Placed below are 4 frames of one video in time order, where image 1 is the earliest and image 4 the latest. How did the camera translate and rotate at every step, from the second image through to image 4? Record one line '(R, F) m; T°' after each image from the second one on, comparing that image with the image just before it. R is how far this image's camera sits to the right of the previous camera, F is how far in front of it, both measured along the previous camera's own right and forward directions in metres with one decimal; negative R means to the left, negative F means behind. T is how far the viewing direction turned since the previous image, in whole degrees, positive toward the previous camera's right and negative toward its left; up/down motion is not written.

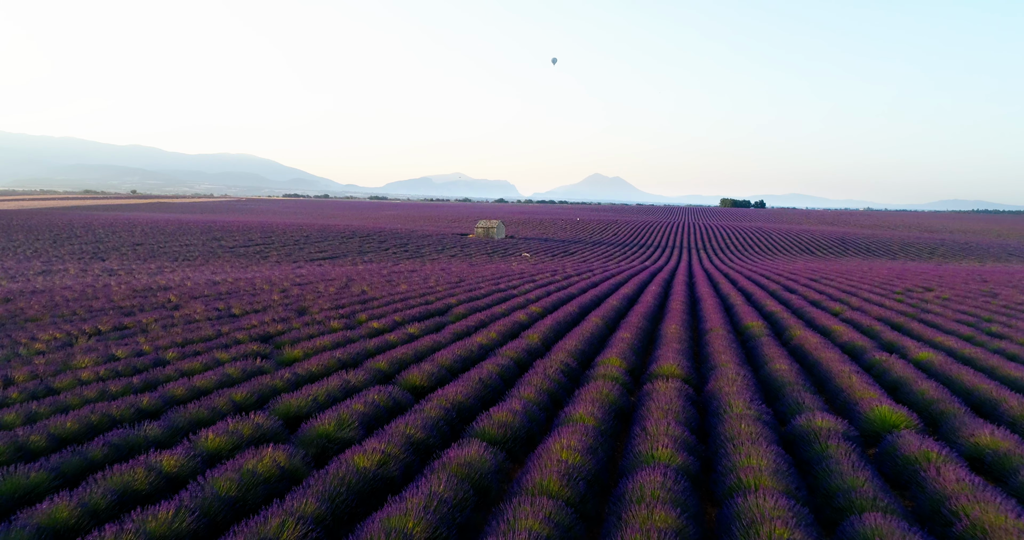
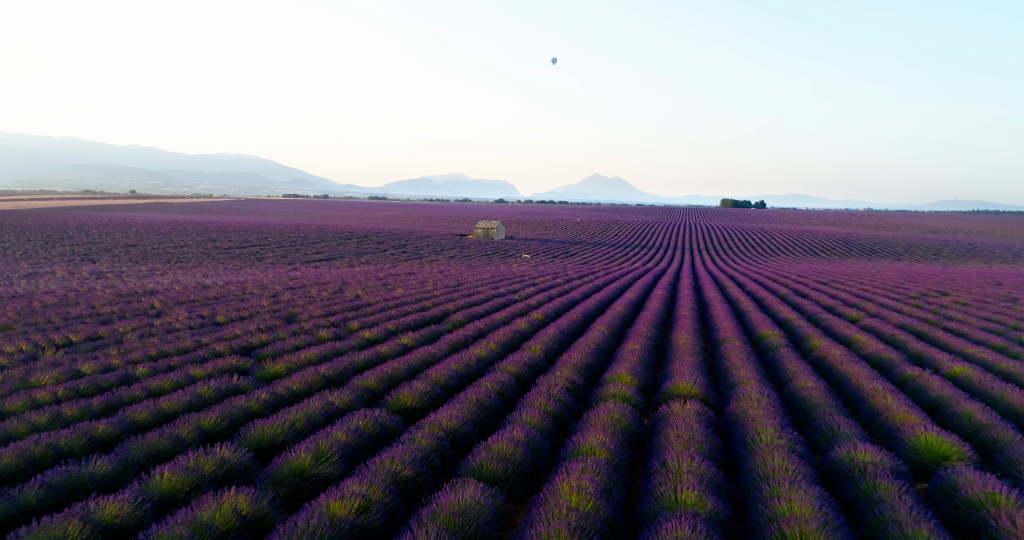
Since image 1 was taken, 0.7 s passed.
(0.0, +0.5) m; 0°
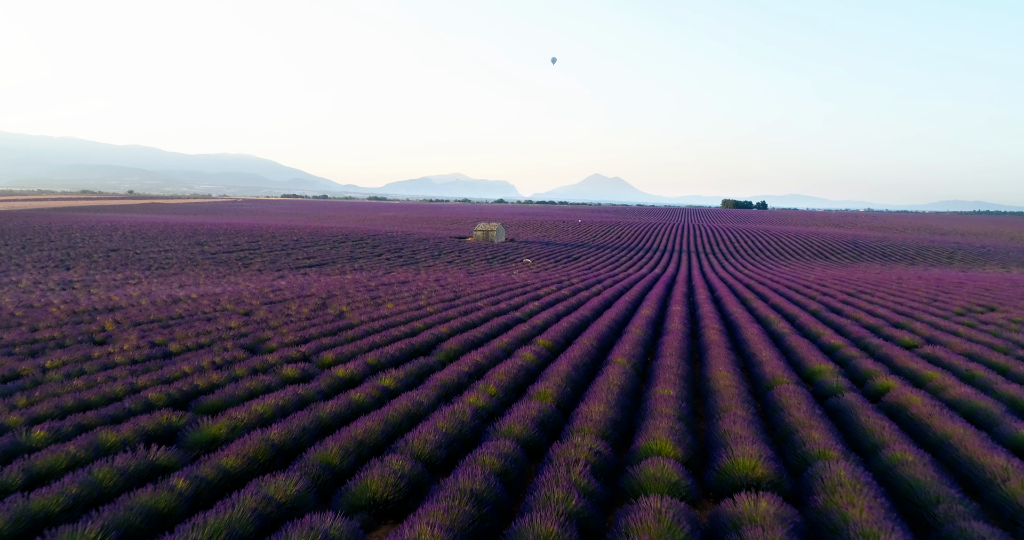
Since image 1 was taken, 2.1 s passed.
(0.0, +1.4) m; 0°
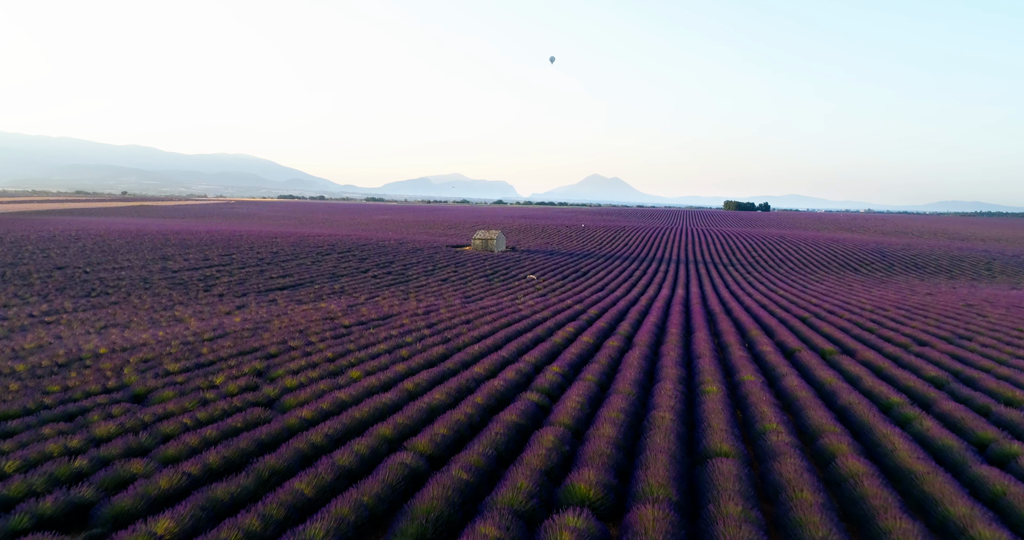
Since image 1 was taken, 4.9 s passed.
(-0.1, +3.5) m; 0°
